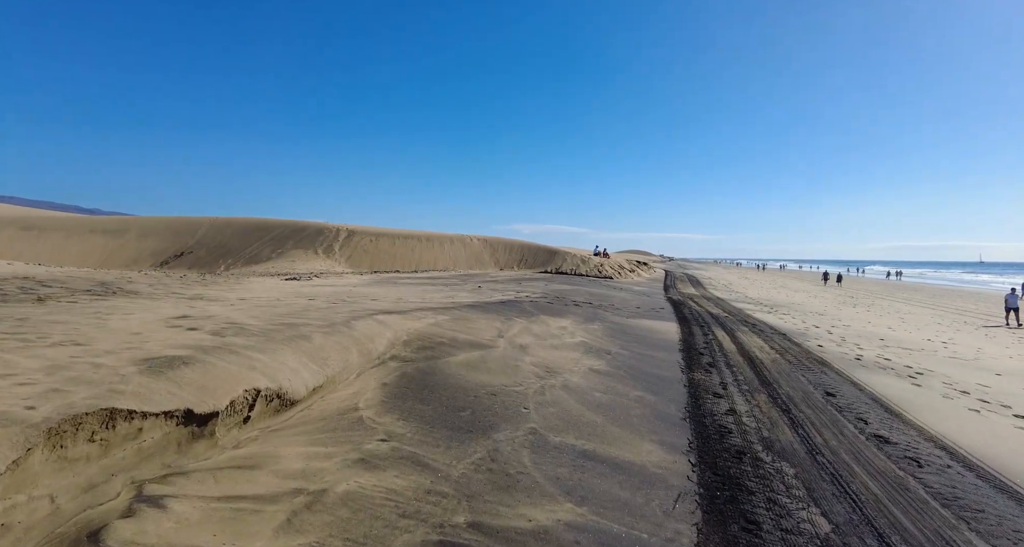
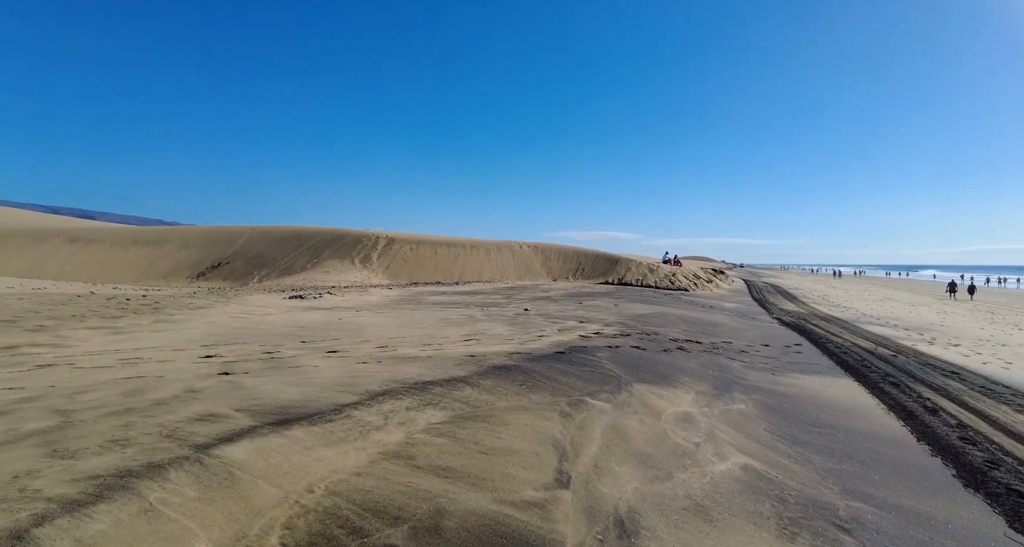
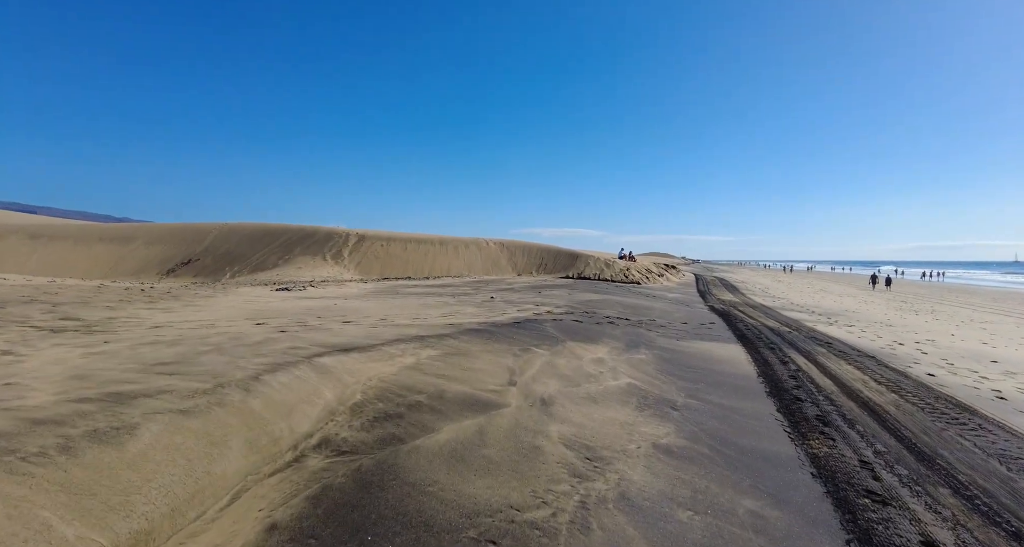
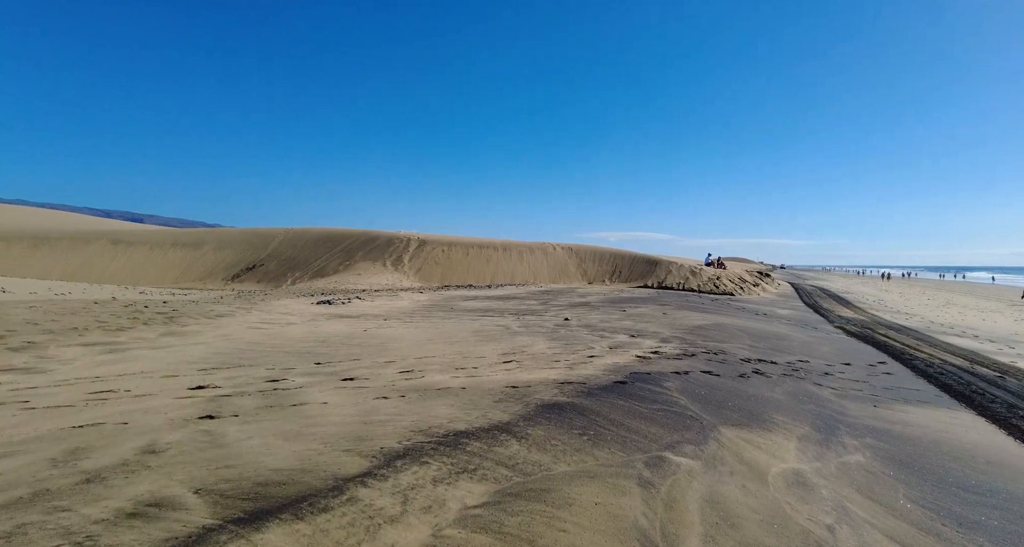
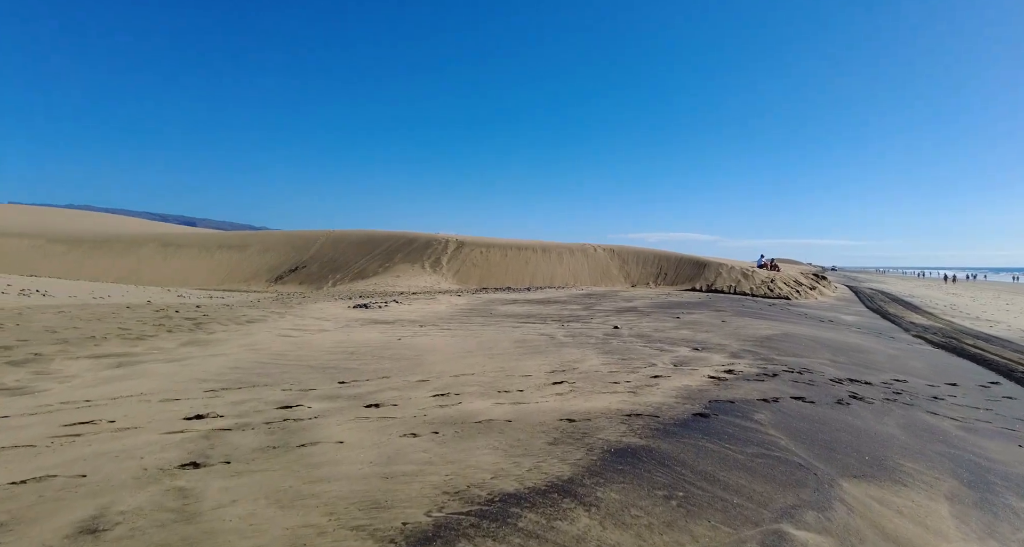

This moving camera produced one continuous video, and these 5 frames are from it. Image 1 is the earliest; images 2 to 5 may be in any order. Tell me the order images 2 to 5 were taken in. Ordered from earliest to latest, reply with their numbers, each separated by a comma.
3, 2, 4, 5
